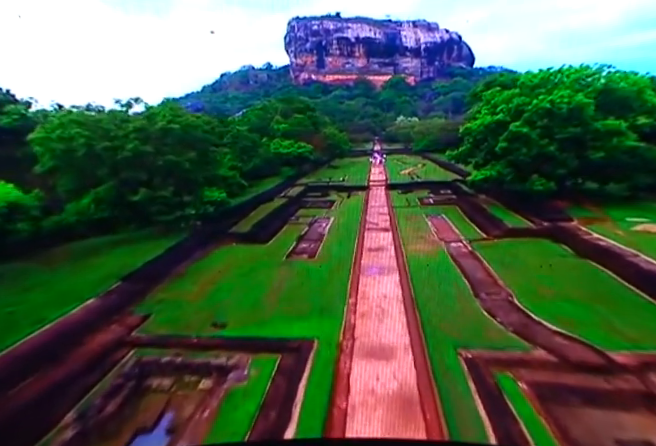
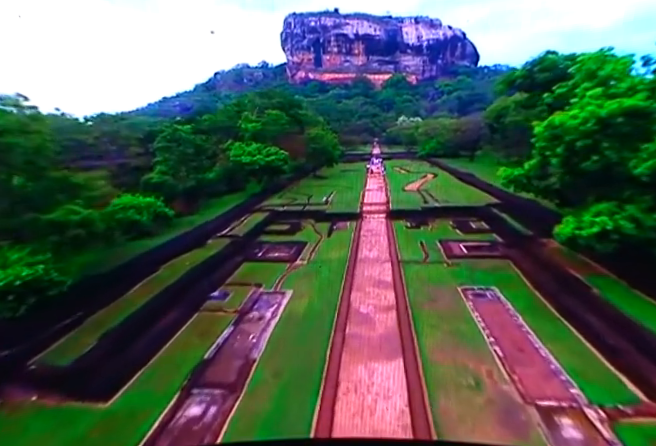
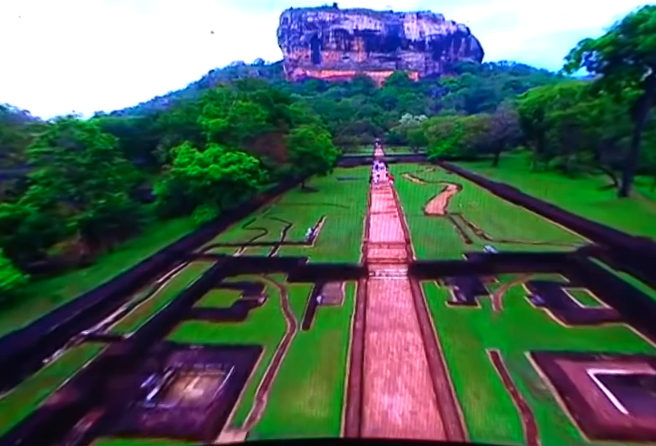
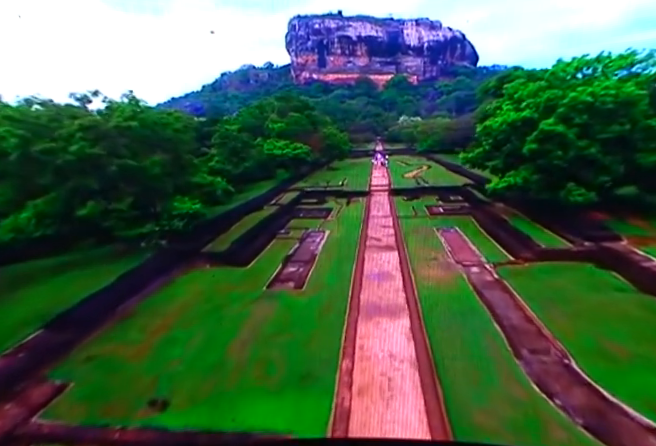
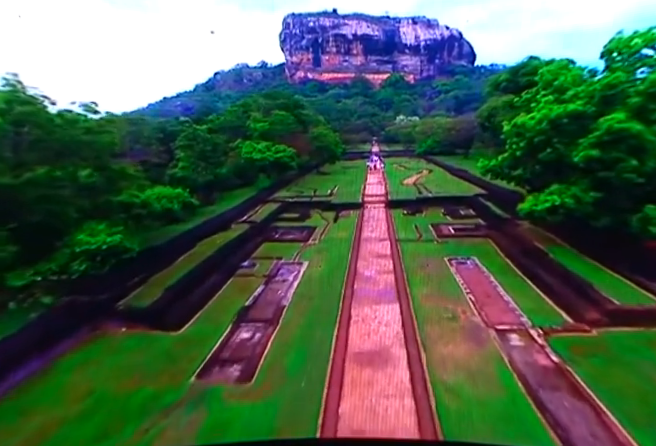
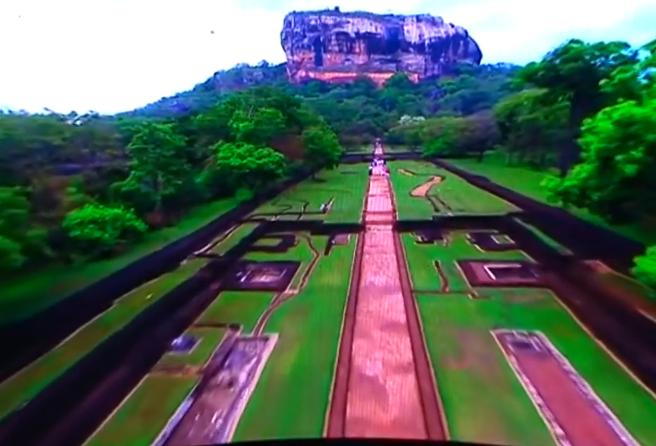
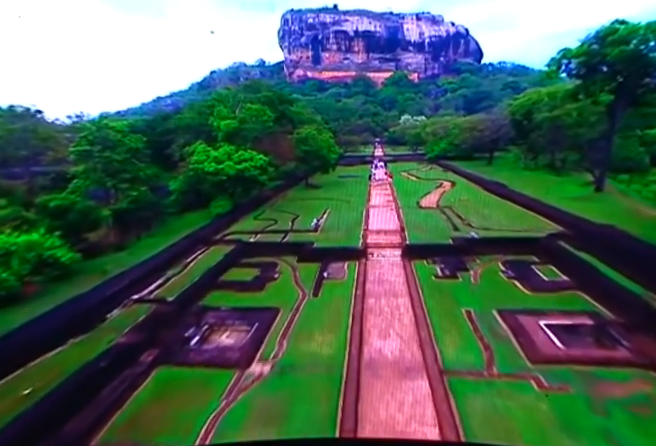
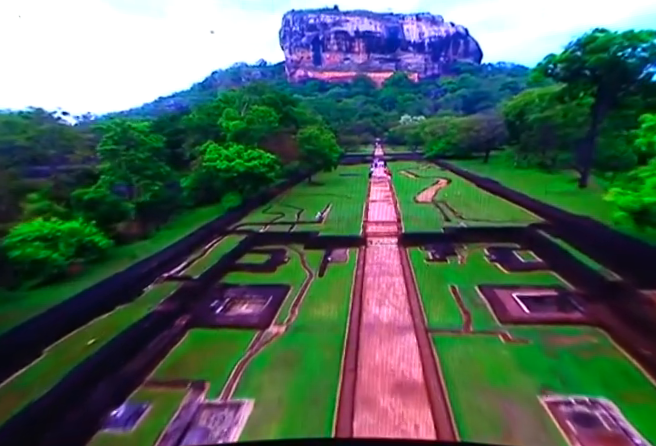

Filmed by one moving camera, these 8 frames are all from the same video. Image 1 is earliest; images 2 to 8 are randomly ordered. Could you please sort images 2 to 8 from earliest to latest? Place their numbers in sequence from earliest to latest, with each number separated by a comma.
4, 5, 2, 6, 8, 7, 3
